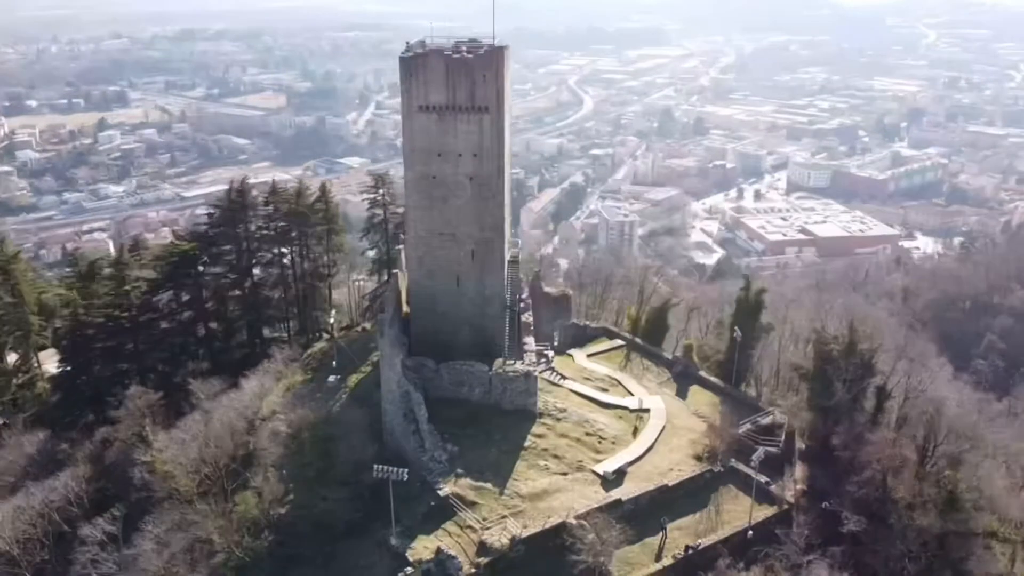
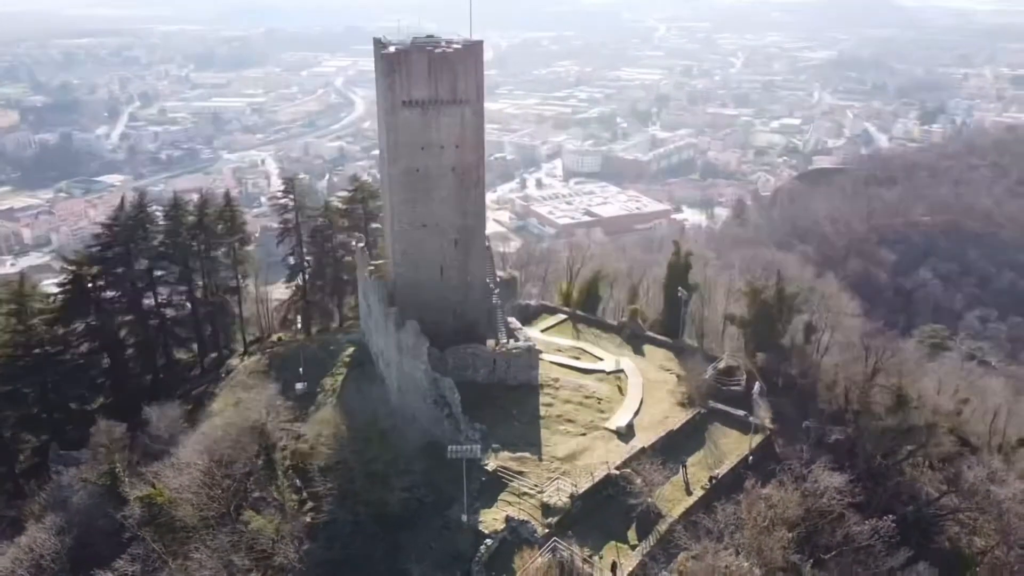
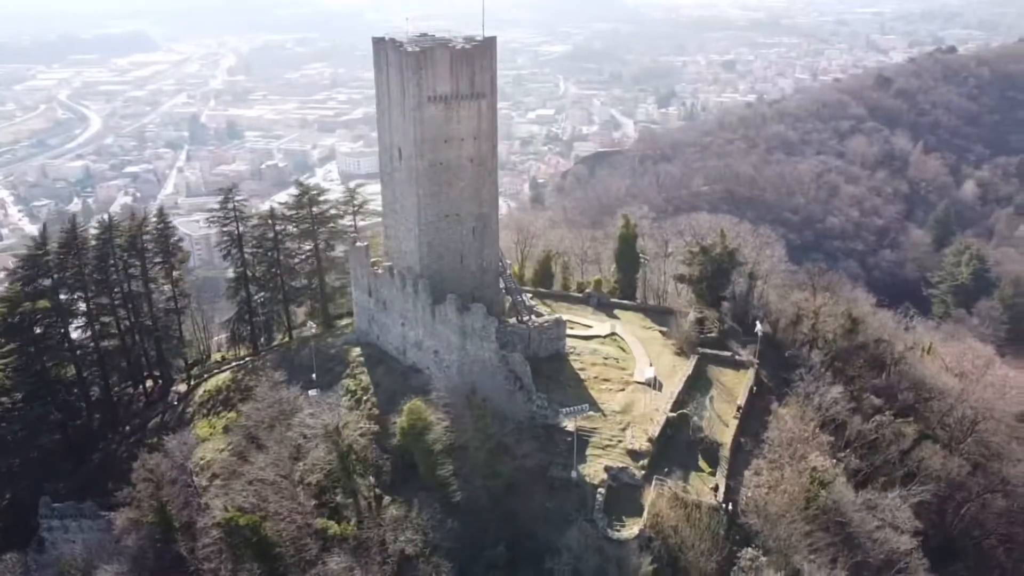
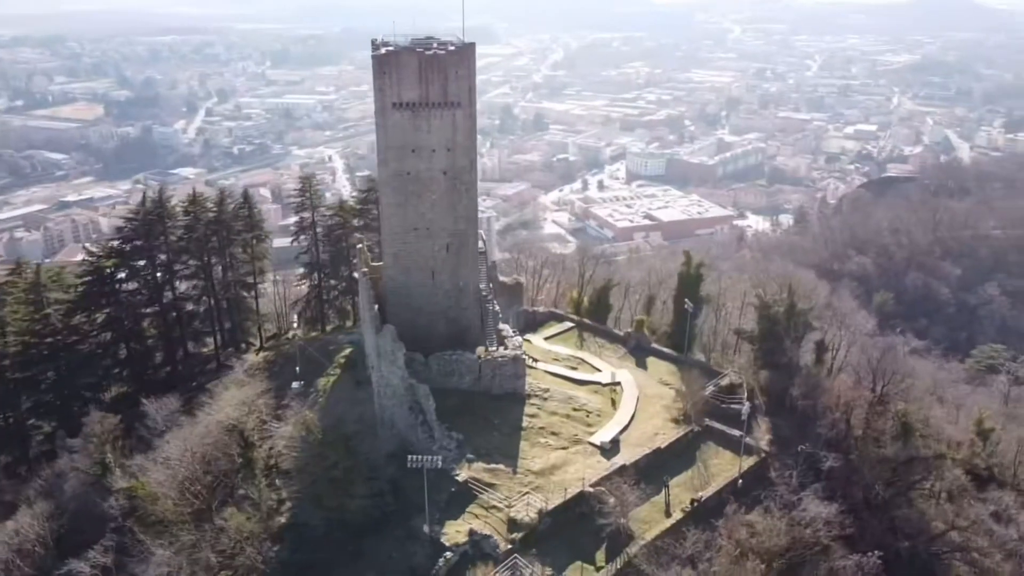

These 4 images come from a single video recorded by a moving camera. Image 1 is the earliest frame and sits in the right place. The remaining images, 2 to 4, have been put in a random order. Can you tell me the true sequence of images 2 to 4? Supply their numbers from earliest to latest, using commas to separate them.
4, 2, 3
